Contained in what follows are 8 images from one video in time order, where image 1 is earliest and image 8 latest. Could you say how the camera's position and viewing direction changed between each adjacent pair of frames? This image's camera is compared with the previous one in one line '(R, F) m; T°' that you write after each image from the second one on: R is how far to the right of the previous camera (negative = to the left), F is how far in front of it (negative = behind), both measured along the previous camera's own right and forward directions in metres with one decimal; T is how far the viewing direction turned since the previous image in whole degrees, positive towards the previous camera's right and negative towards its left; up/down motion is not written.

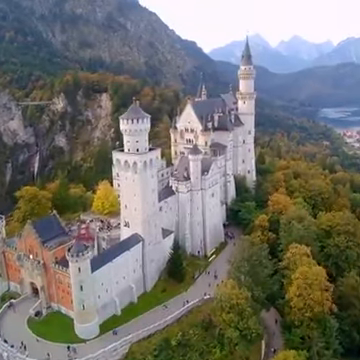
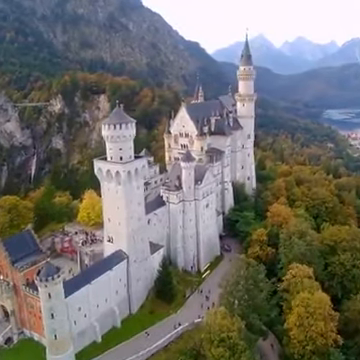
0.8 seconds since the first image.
(+2.4, +6.0) m; -1°
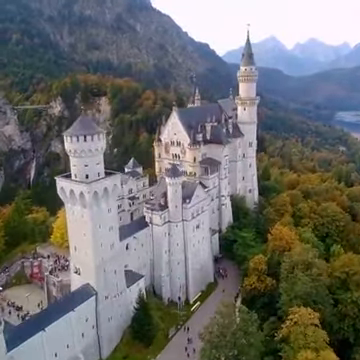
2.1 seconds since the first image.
(+4.2, +9.6) m; -2°
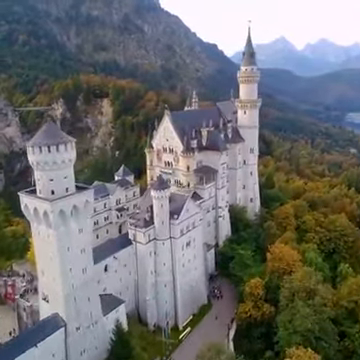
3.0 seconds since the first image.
(+3.3, +6.4) m; -1°
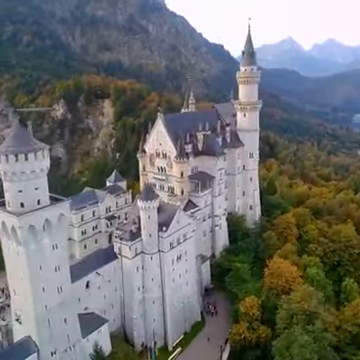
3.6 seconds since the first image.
(+2.3, +4.1) m; -1°
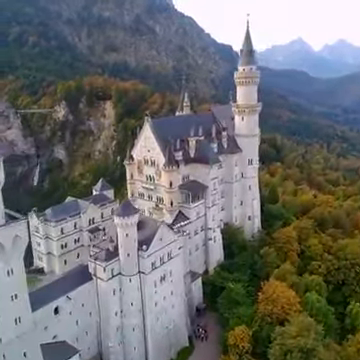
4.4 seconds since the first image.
(+3.2, +5.4) m; -1°
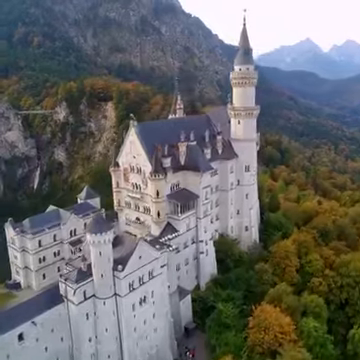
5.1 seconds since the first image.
(+3.0, +4.6) m; -1°
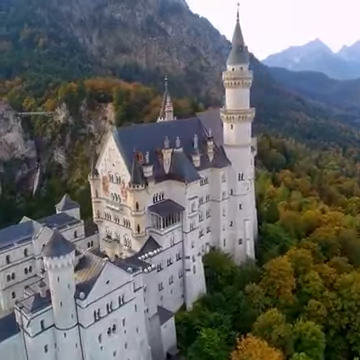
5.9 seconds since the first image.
(+3.5, +5.1) m; -1°
